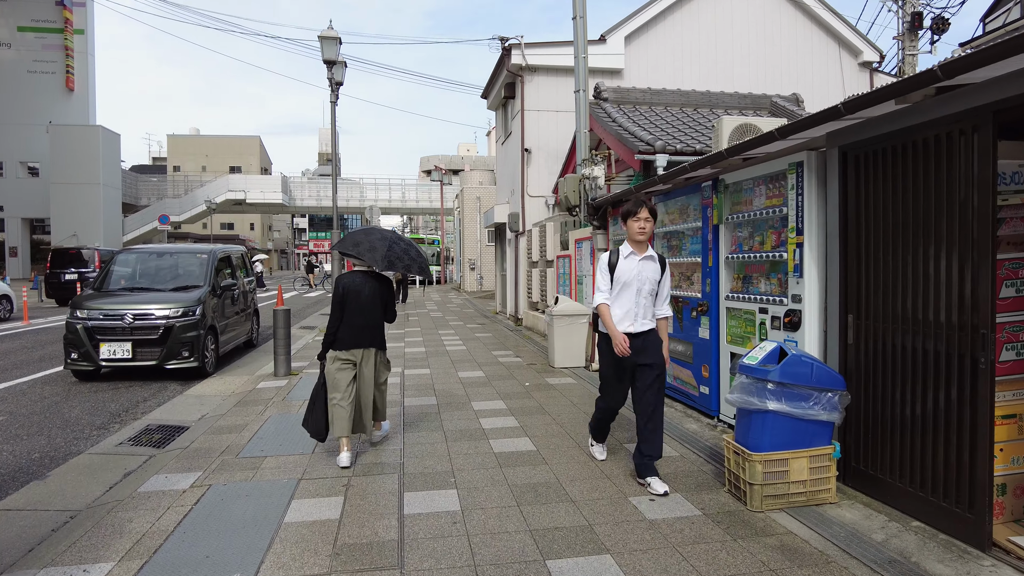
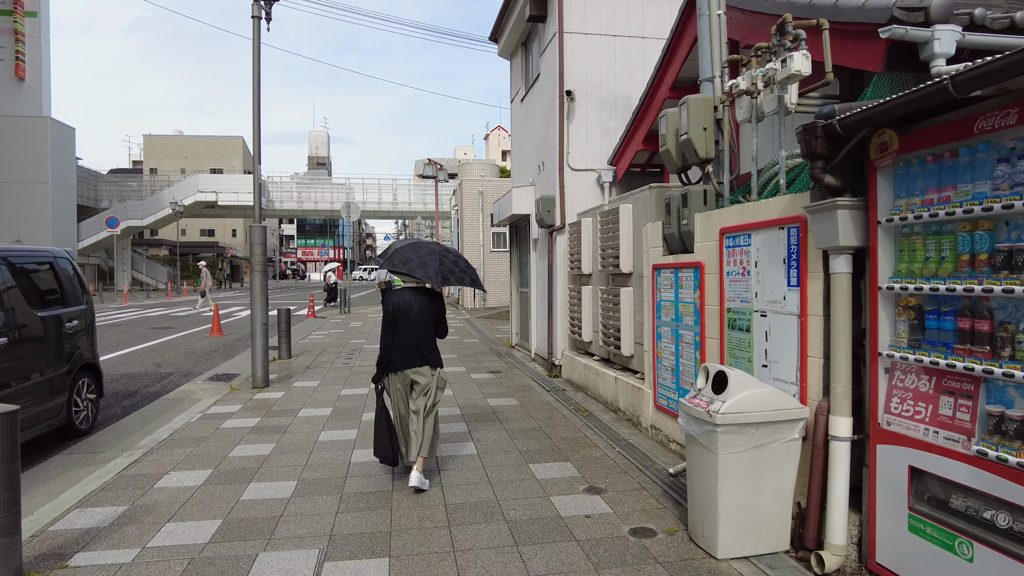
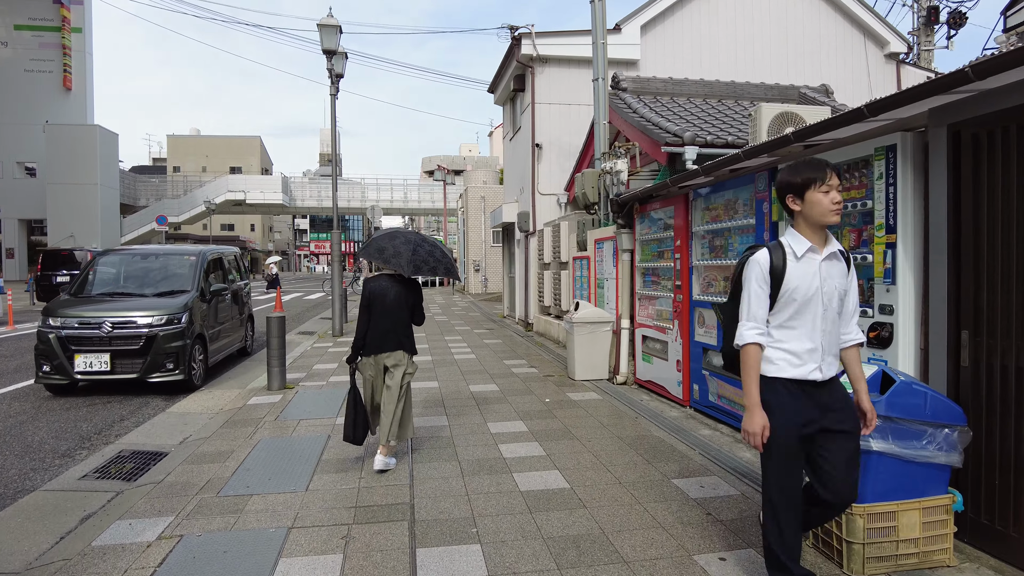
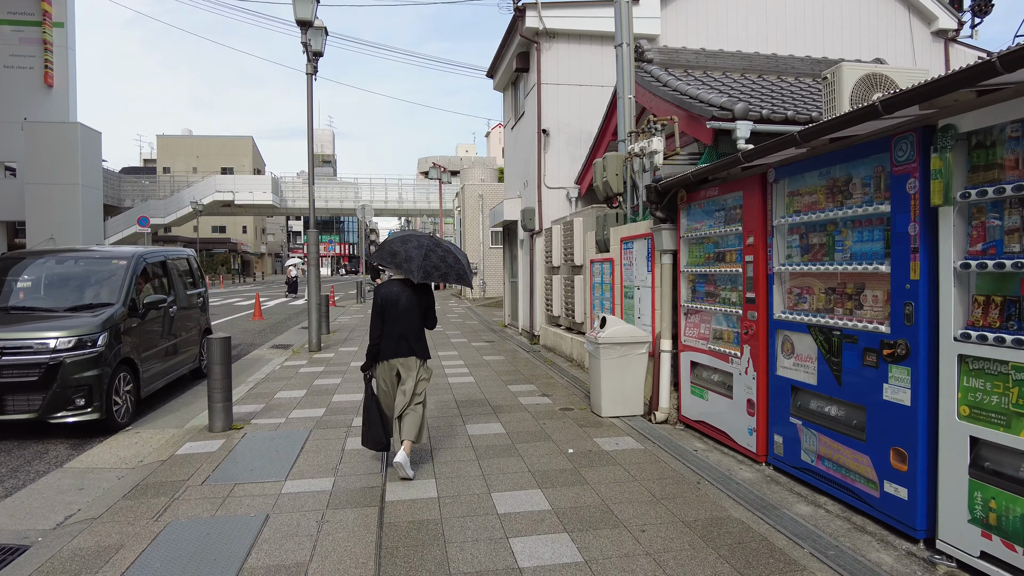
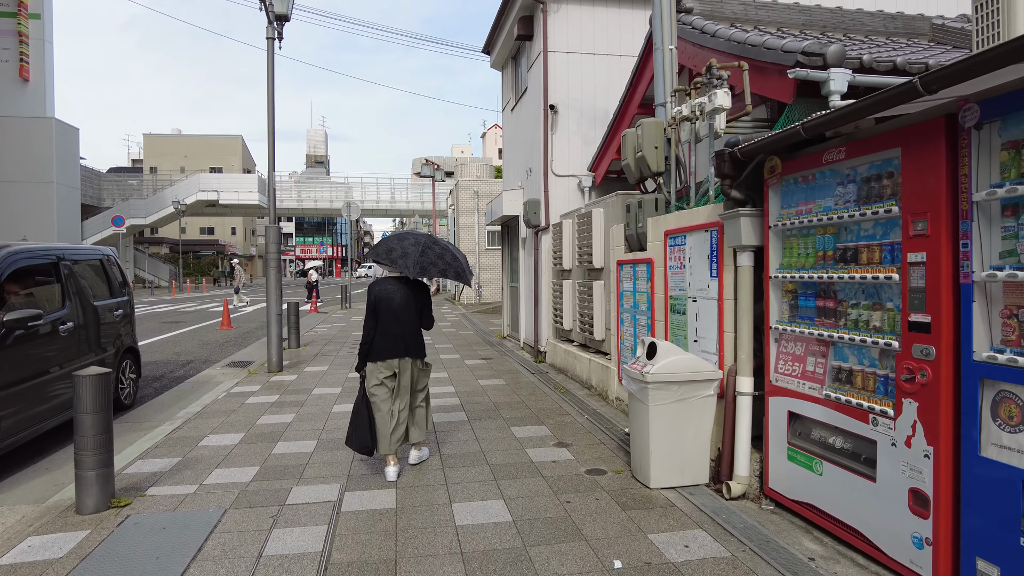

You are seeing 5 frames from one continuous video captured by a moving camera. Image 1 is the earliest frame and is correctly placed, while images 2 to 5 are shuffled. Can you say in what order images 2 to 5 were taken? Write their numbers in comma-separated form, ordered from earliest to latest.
3, 4, 5, 2
